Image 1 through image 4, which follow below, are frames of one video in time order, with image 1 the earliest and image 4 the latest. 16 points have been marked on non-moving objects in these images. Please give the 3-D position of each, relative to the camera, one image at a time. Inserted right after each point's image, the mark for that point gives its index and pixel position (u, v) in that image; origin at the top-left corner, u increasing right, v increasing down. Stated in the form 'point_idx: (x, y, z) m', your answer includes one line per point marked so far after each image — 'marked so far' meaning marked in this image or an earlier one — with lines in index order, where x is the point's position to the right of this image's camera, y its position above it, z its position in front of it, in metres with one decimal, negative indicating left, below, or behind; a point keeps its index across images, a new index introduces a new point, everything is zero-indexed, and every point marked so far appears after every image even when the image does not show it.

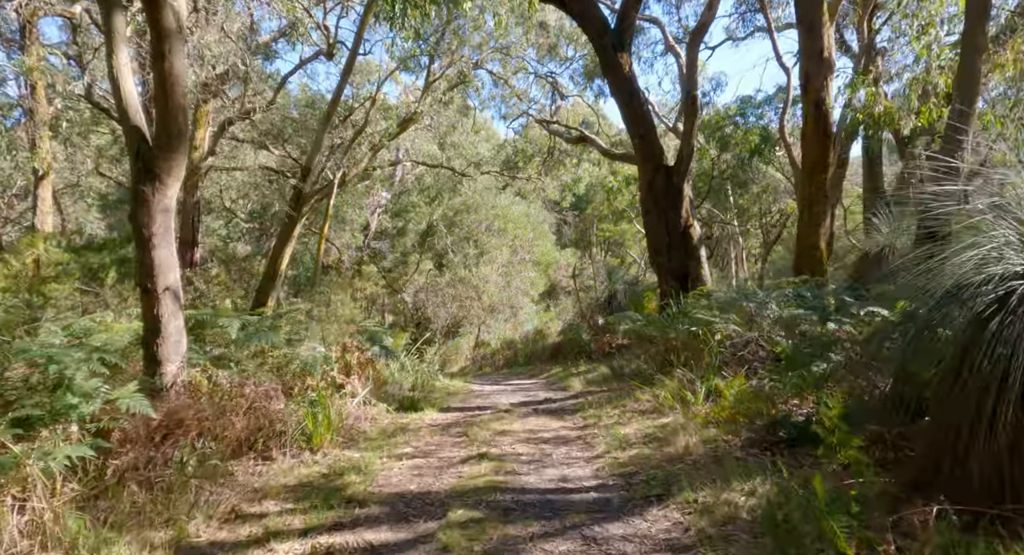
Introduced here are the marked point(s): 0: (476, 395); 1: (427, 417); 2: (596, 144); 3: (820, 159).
0: (-0.4, -1.3, +7.0) m
1: (-0.7, -1.2, +5.5) m
2: (+1.8, +2.9, +14.0) m
3: (+3.0, +1.1, +6.3) m
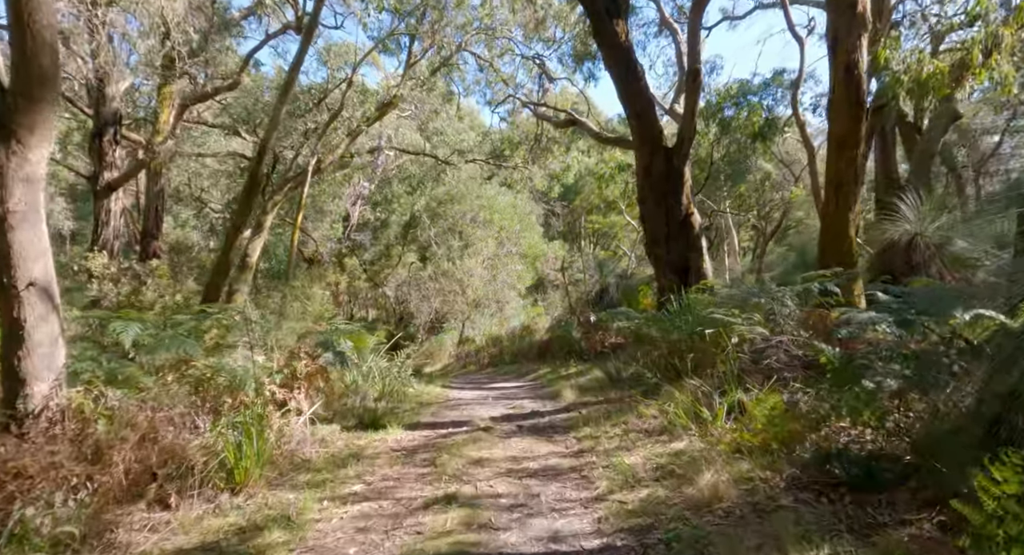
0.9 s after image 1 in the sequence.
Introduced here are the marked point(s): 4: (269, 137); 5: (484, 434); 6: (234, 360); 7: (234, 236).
0: (-0.6, -1.2, +6.1) m
1: (-0.9, -1.2, +4.6) m
2: (+1.5, +3.0, +13.0) m
3: (+2.8, +1.2, +5.4) m
4: (-3.0, +1.7, +7.9) m
5: (-0.2, -1.1, +4.6) m
6: (-1.8, -0.5, +4.1) m
7: (-3.5, +0.5, +8.0) m
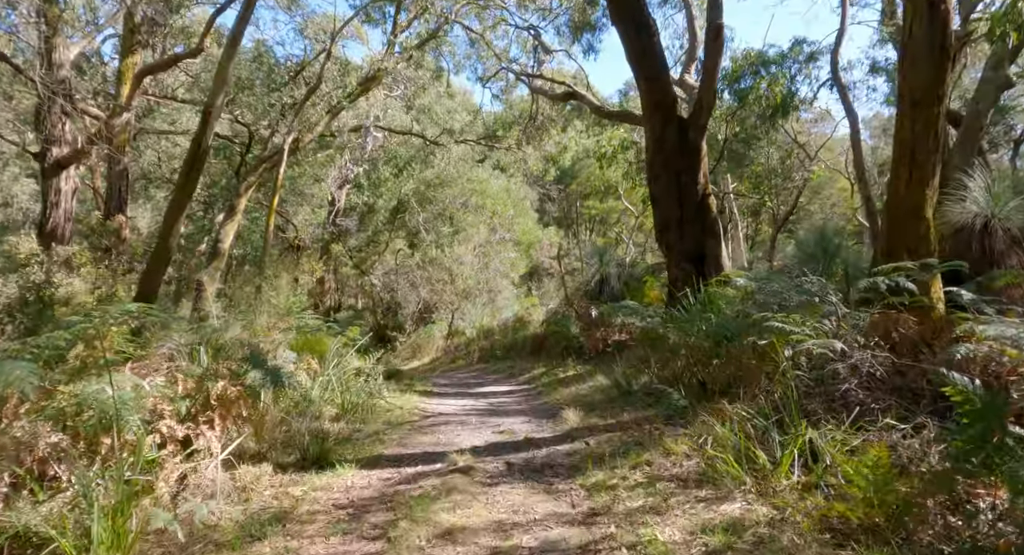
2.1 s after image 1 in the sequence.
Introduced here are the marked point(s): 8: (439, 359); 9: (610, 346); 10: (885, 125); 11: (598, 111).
0: (-0.7, -1.1, +5.0) m
1: (-0.9, -1.1, +3.5) m
2: (+1.4, +3.2, +11.8) m
3: (+2.7, +1.3, +4.2) m
4: (-3.1, +1.8, +6.7) m
5: (-0.3, -1.1, +3.5) m
6: (-1.8, -0.5, +3.0) m
7: (-3.6, +0.6, +6.8) m
8: (-2.0, -2.3, +17.8) m
9: (+1.3, -0.9, +9.0) m
10: (+11.5, +4.7, +19.9) m
11: (+1.5, +2.9, +11.1) m
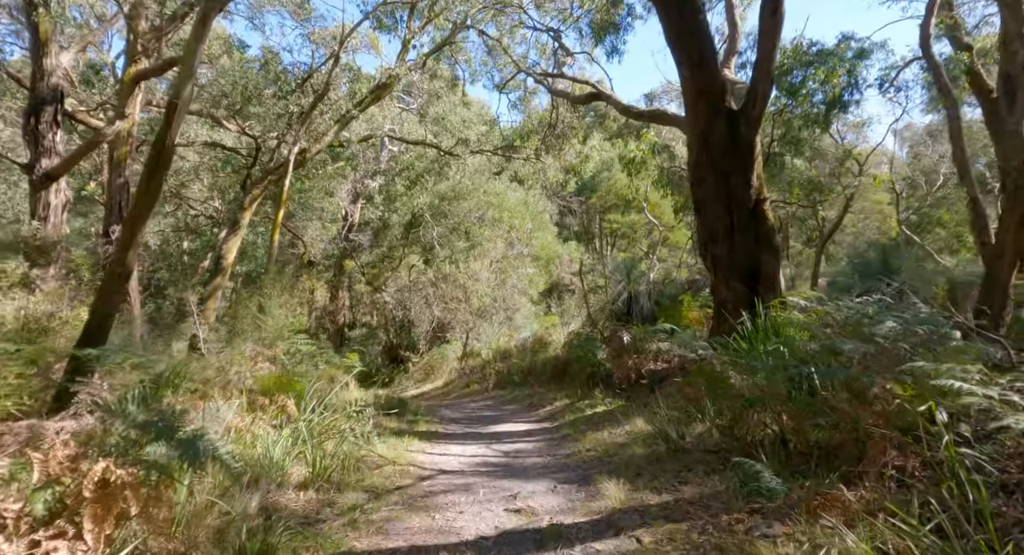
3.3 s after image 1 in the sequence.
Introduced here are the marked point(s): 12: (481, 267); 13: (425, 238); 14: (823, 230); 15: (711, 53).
0: (-0.5, -1.3, +3.8) m
1: (-0.9, -1.2, +2.4) m
2: (+1.7, +2.9, +10.7) m
3: (+2.8, +1.1, +3.1) m
4: (-2.9, +1.6, +5.7) m
5: (-0.2, -1.2, +2.3) m
6: (-1.8, -0.6, +1.9) m
7: (-3.4, +0.4, +5.8) m
8: (-1.5, -2.7, +16.6) m
9: (+1.6, -1.2, +7.8) m
10: (+12.0, +4.2, +18.5) m
11: (+1.8, +2.6, +10.0) m
12: (-0.9, +0.3, +19.7) m
13: (-2.7, +1.2, +19.4) m
14: (+7.4, +1.2, +15.3) m
15: (+1.9, +2.2, +6.3) m
